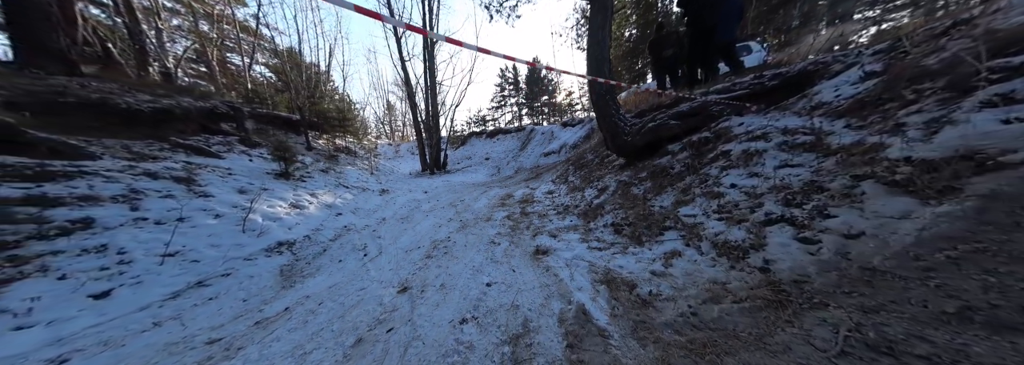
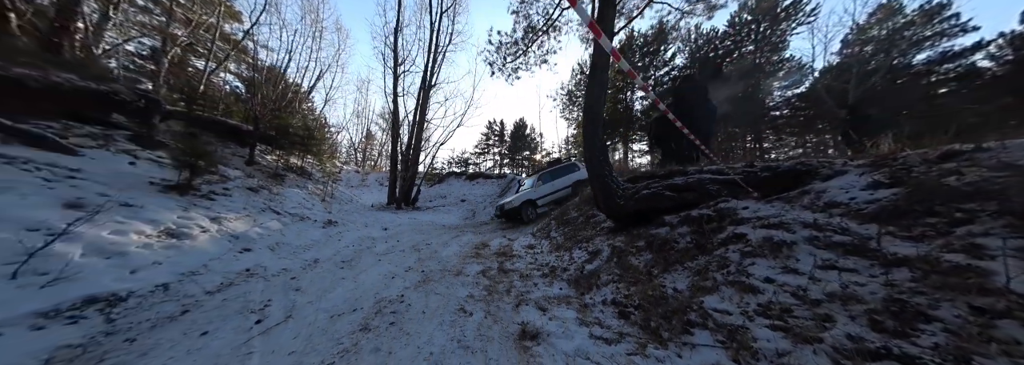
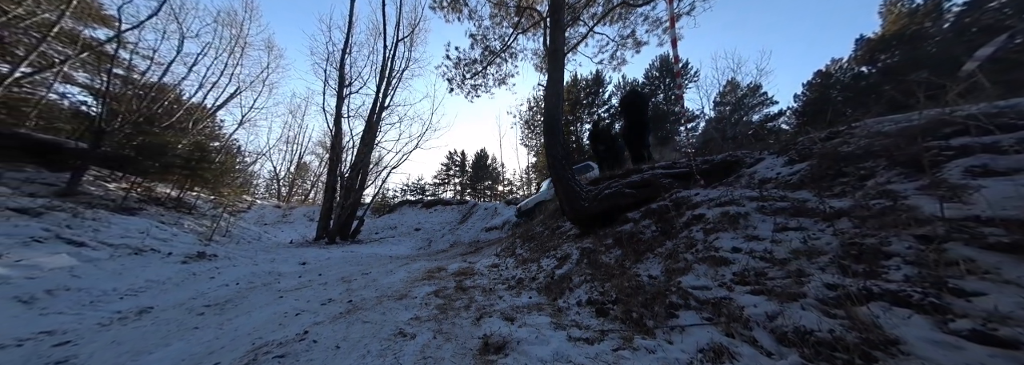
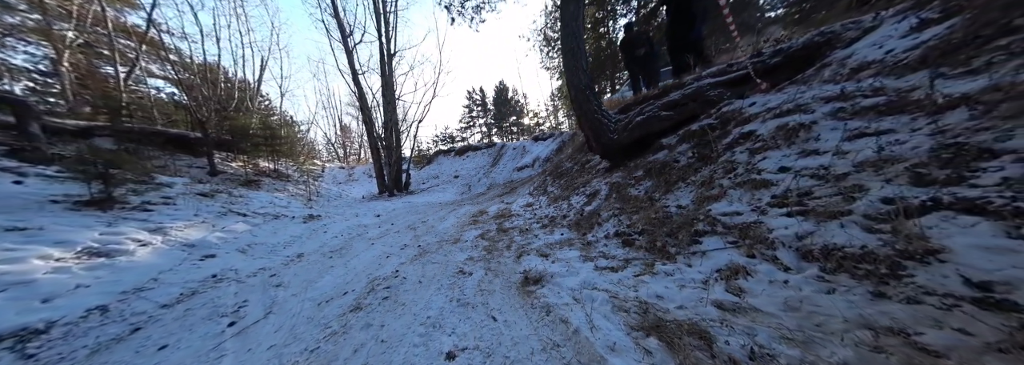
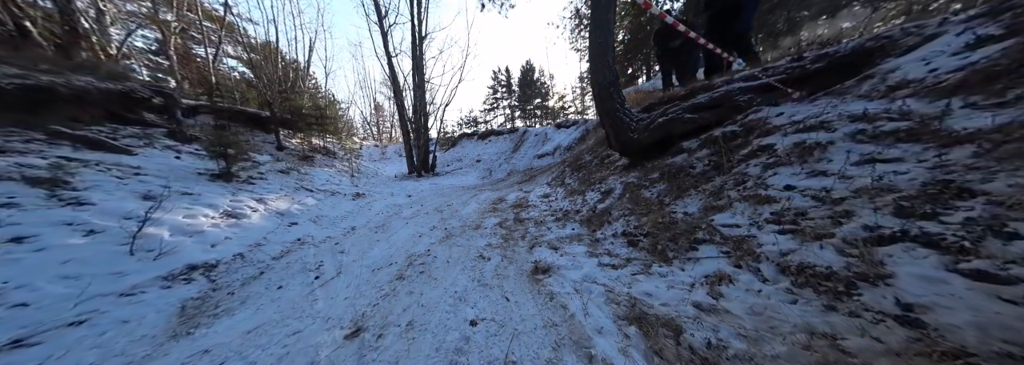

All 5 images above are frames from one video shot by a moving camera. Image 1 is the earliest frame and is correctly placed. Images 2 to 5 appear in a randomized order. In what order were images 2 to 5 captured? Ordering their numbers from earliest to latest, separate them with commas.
5, 4, 3, 2
